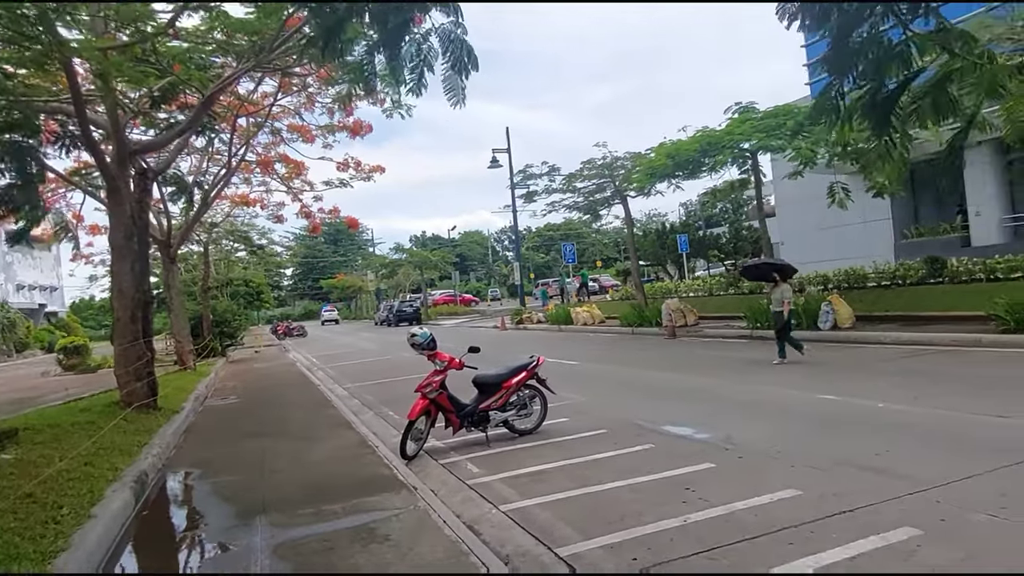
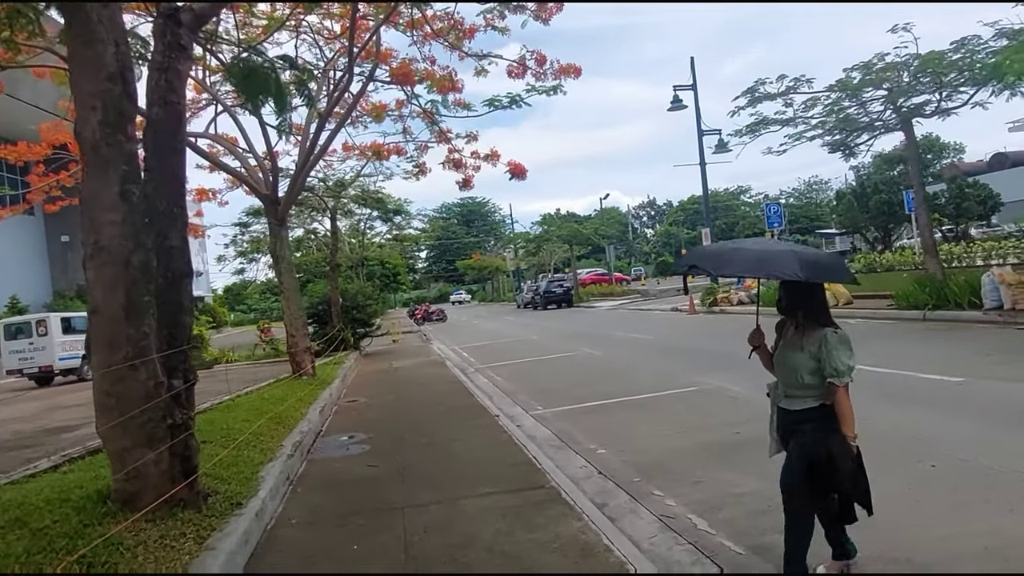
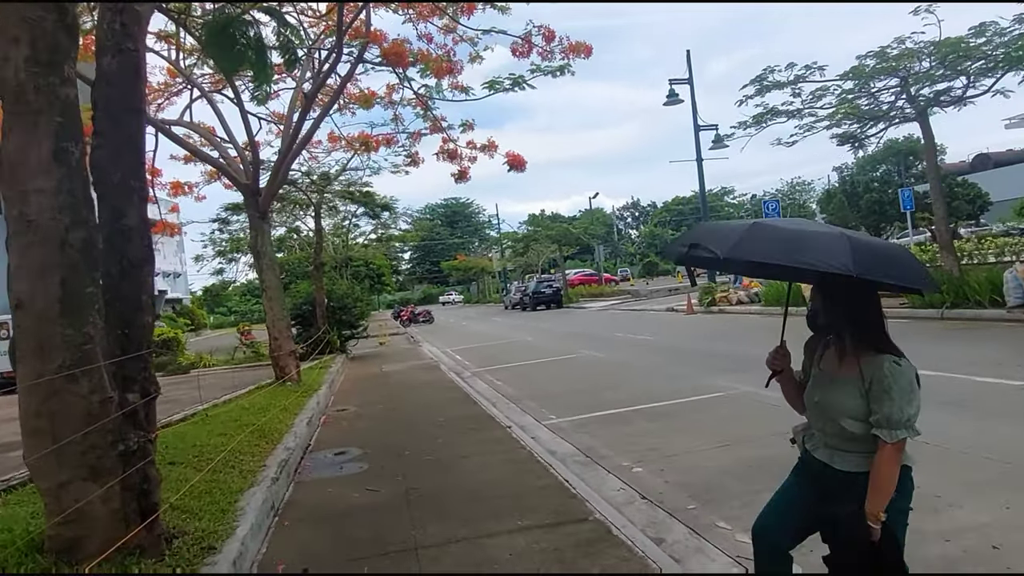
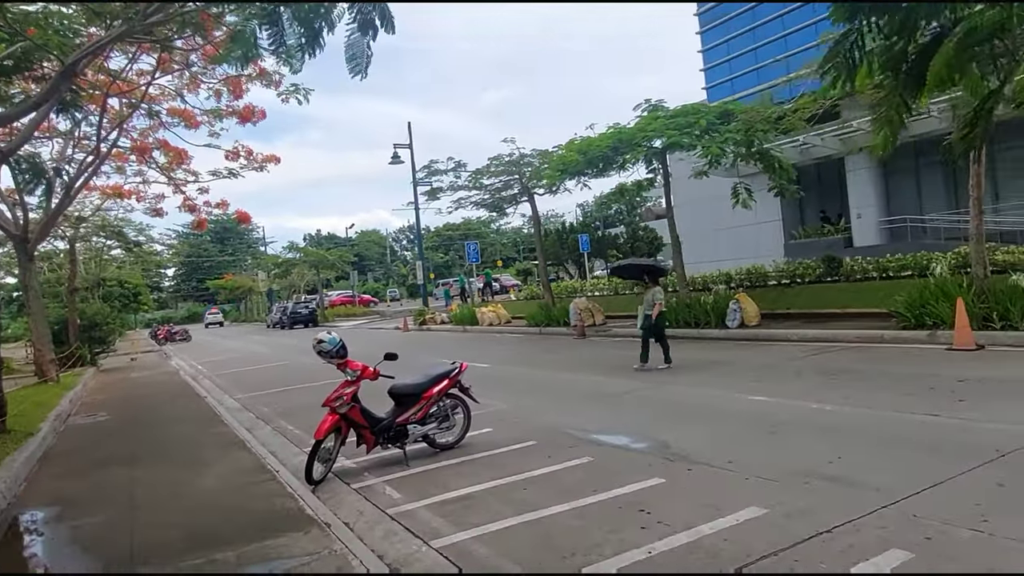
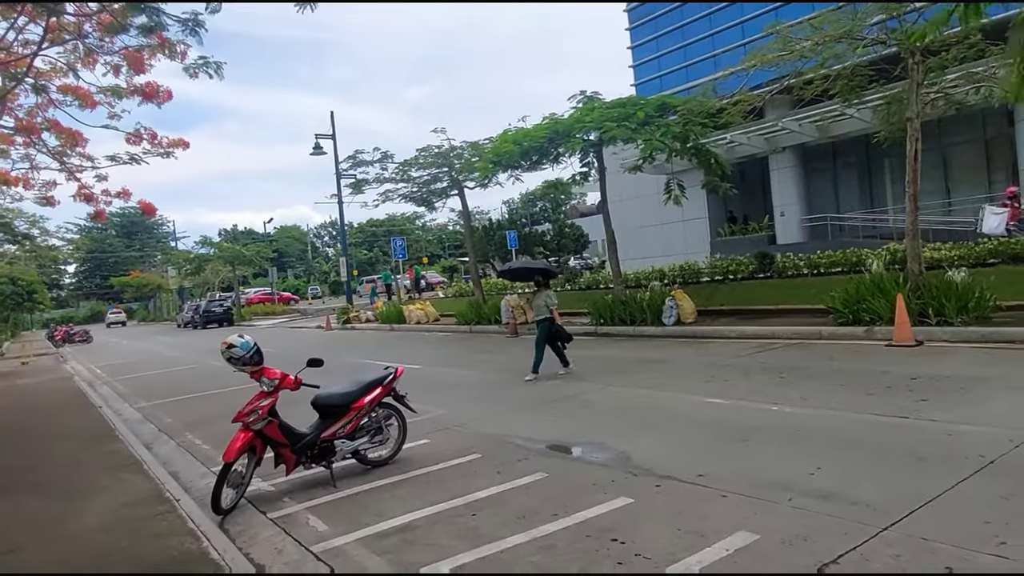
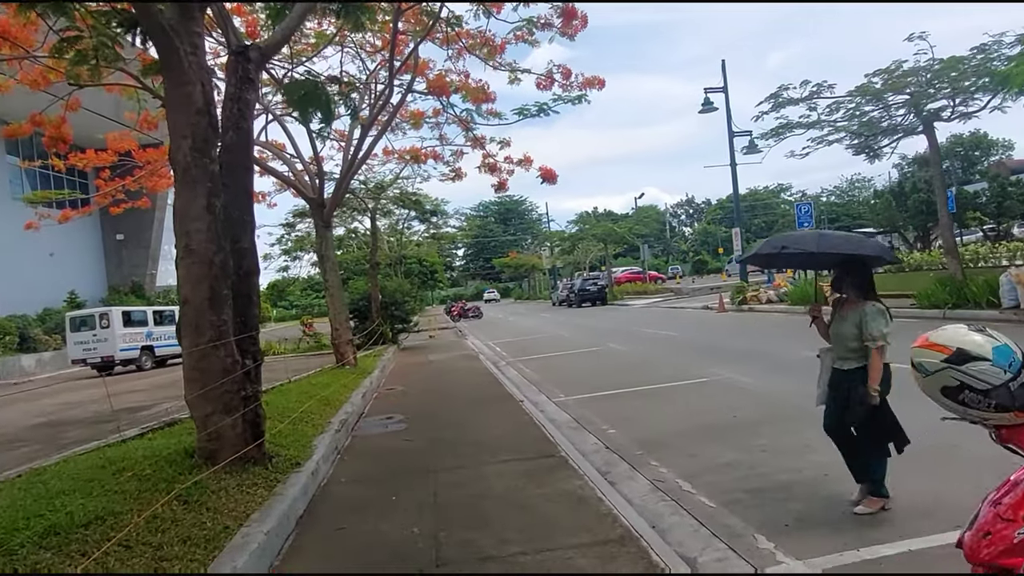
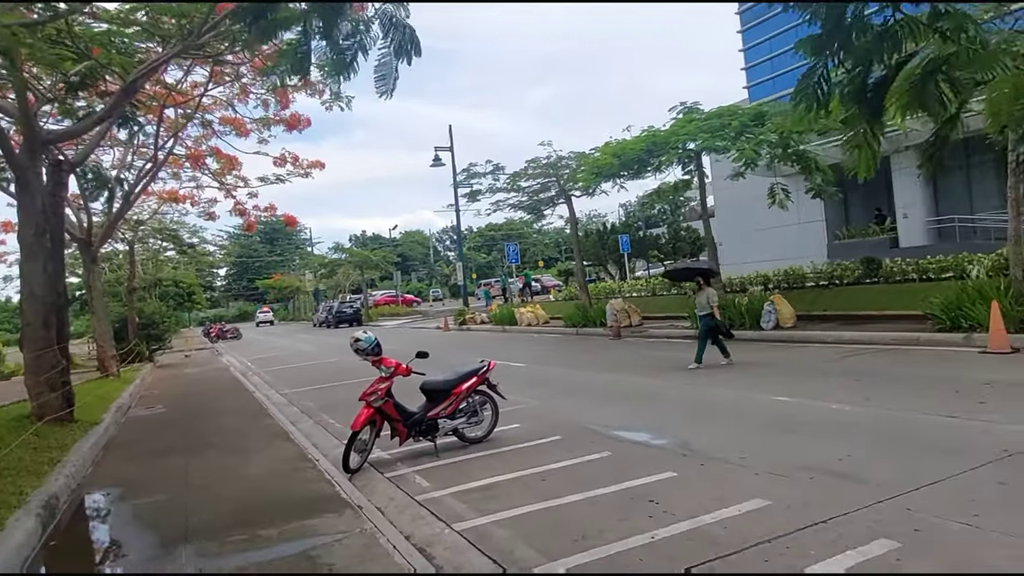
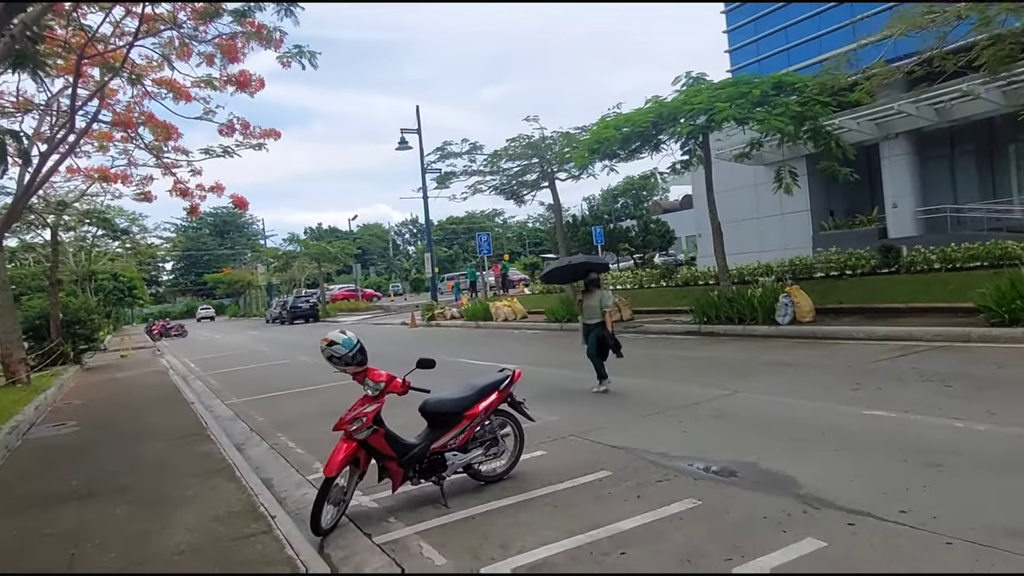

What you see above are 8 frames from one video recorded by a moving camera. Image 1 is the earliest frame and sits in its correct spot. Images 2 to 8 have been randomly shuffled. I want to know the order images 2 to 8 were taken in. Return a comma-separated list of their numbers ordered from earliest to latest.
7, 4, 5, 8, 6, 2, 3
